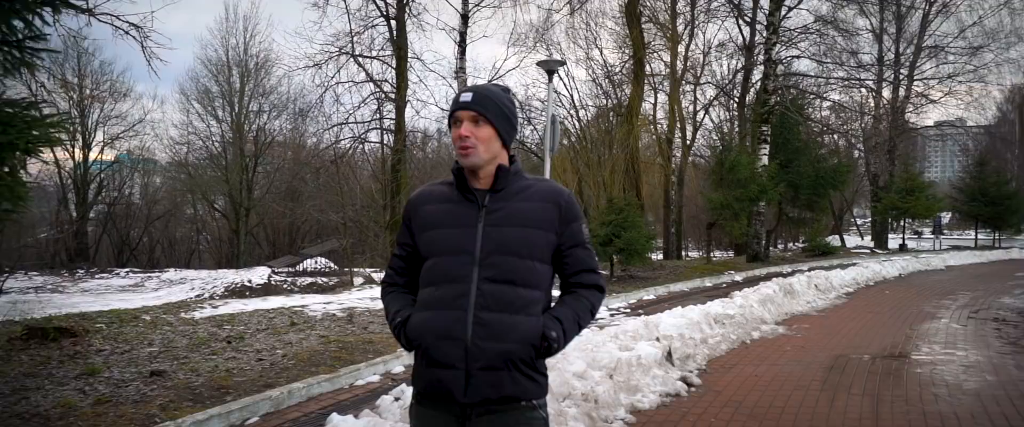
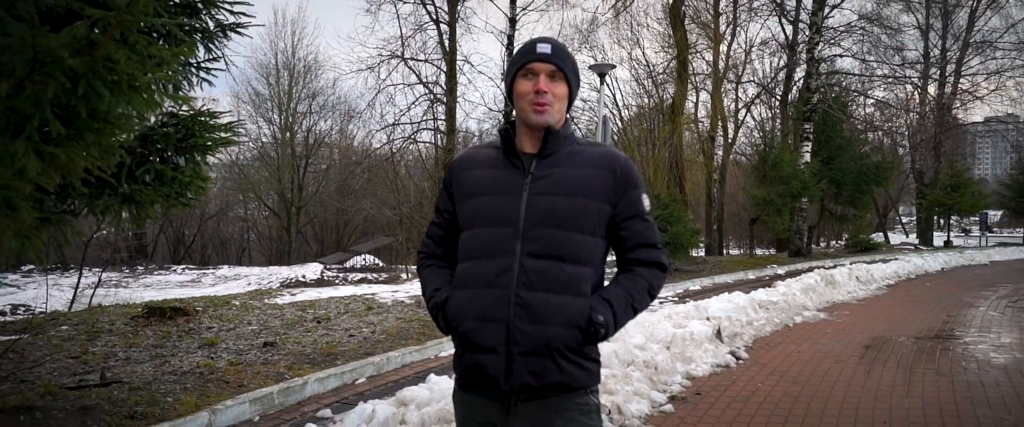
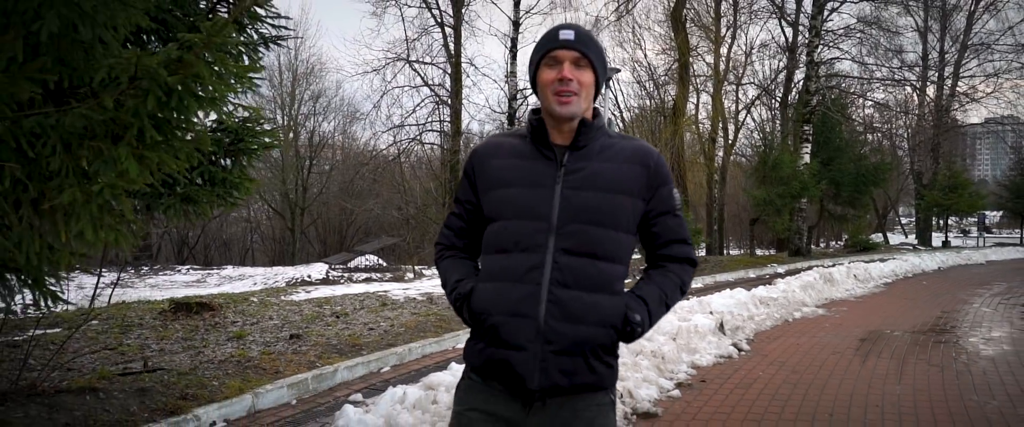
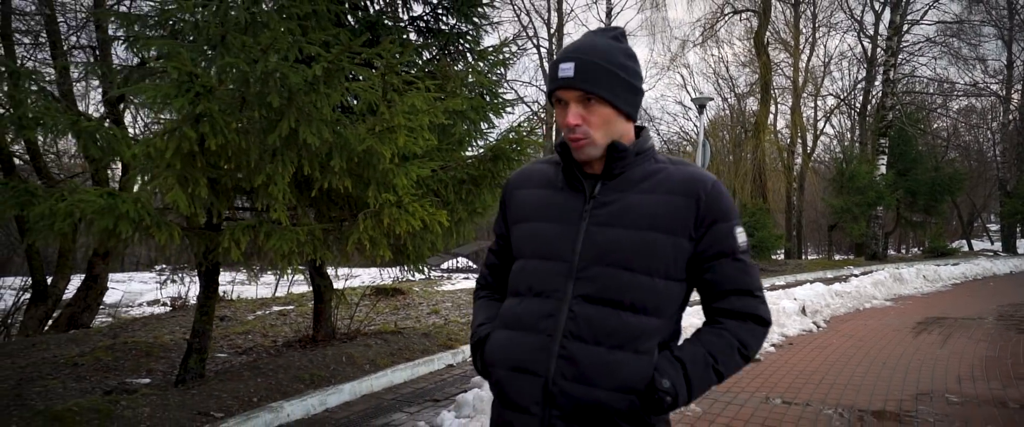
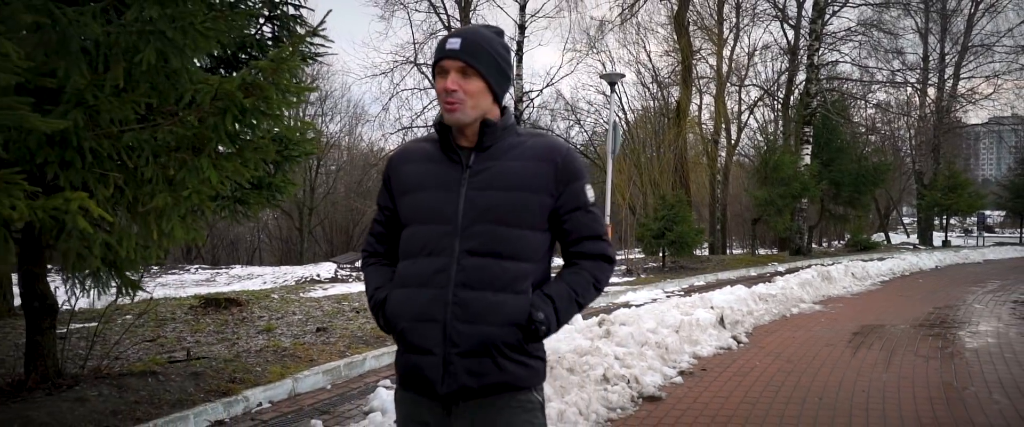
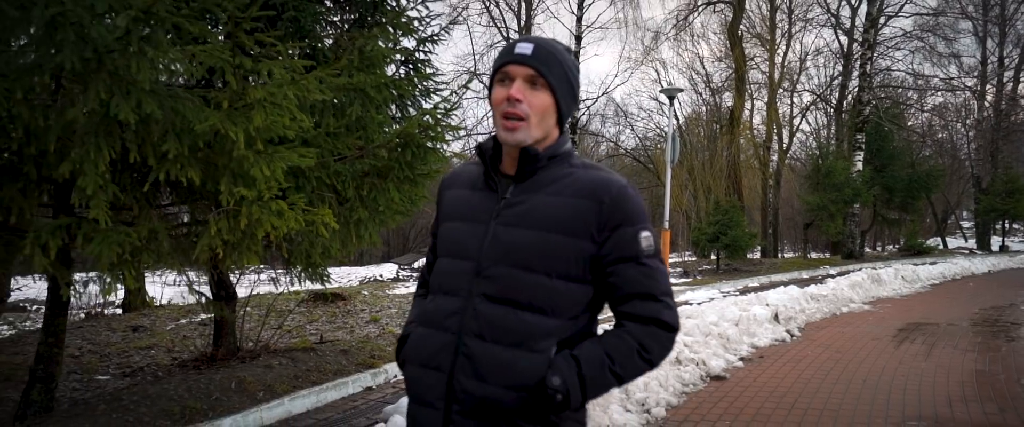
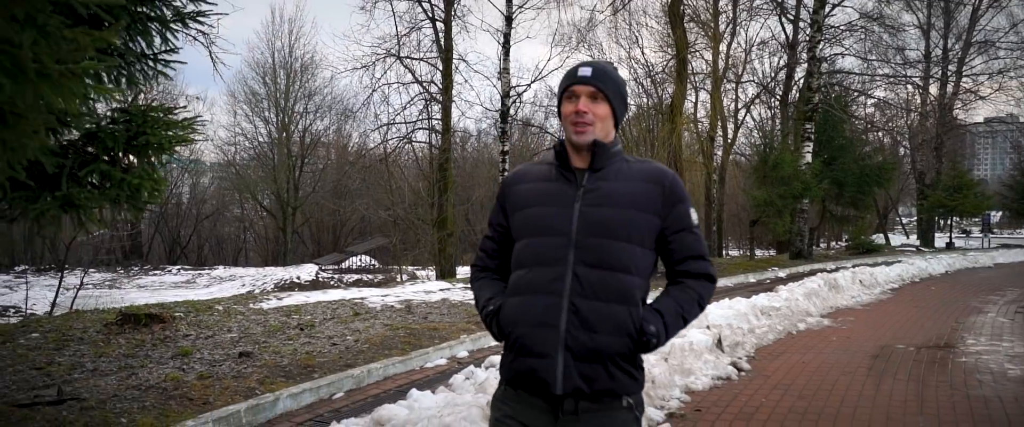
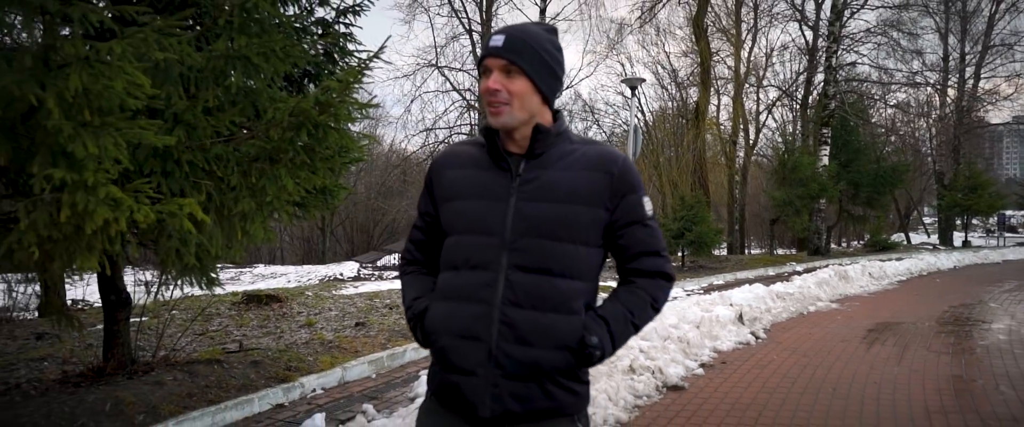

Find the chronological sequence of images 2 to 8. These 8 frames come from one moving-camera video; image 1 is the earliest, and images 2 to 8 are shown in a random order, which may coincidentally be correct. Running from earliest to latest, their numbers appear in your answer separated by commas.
7, 2, 3, 5, 8, 6, 4
